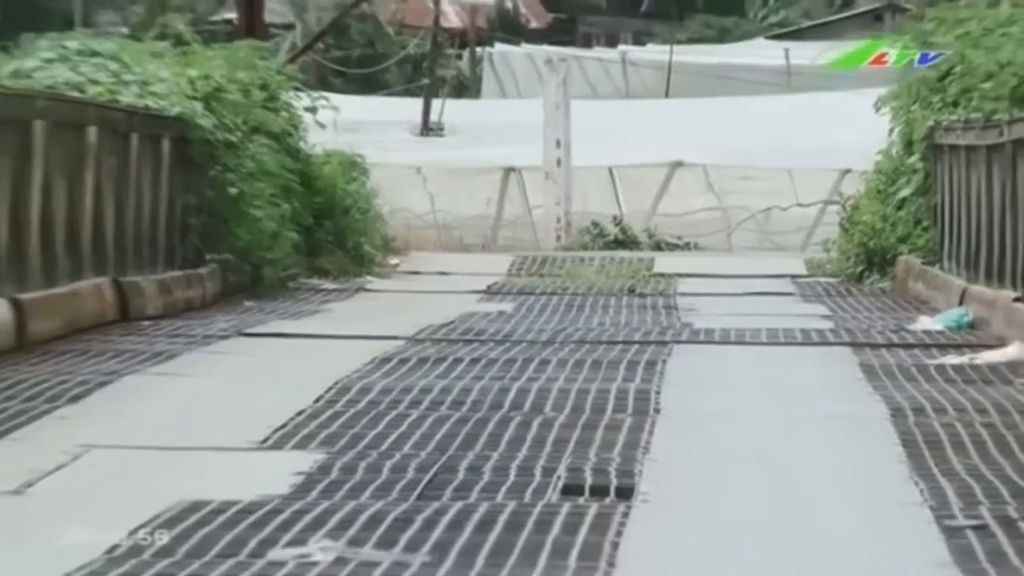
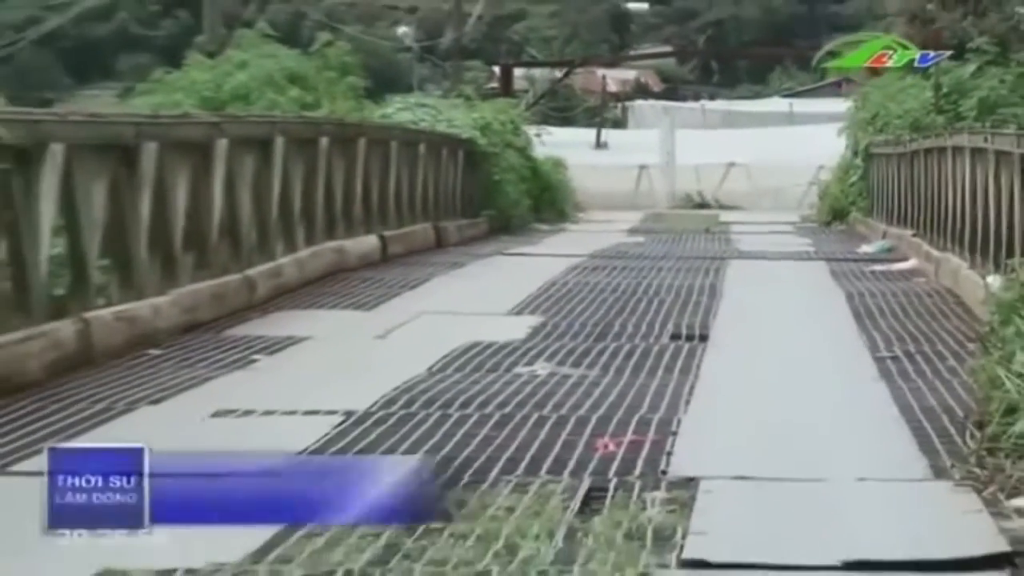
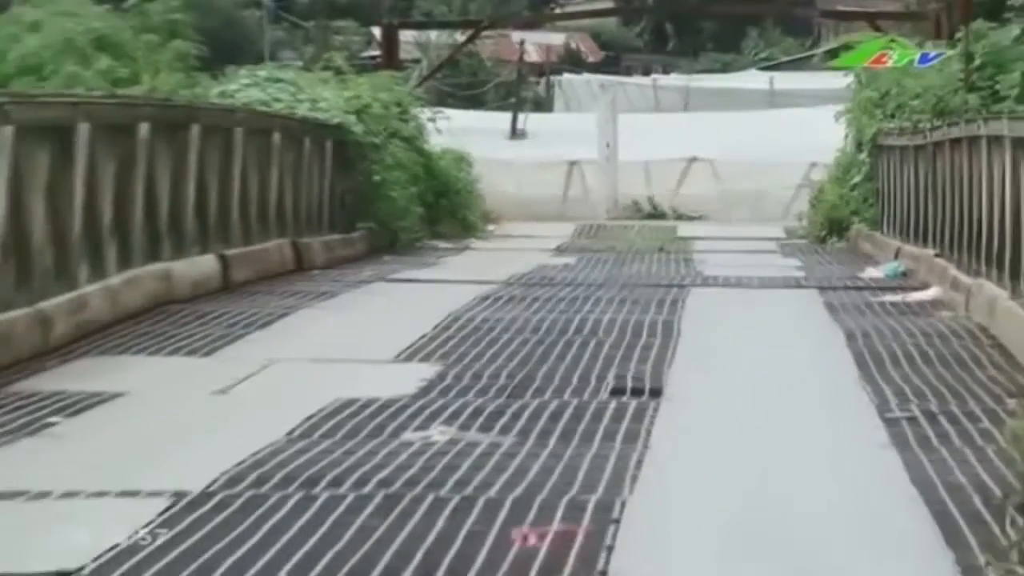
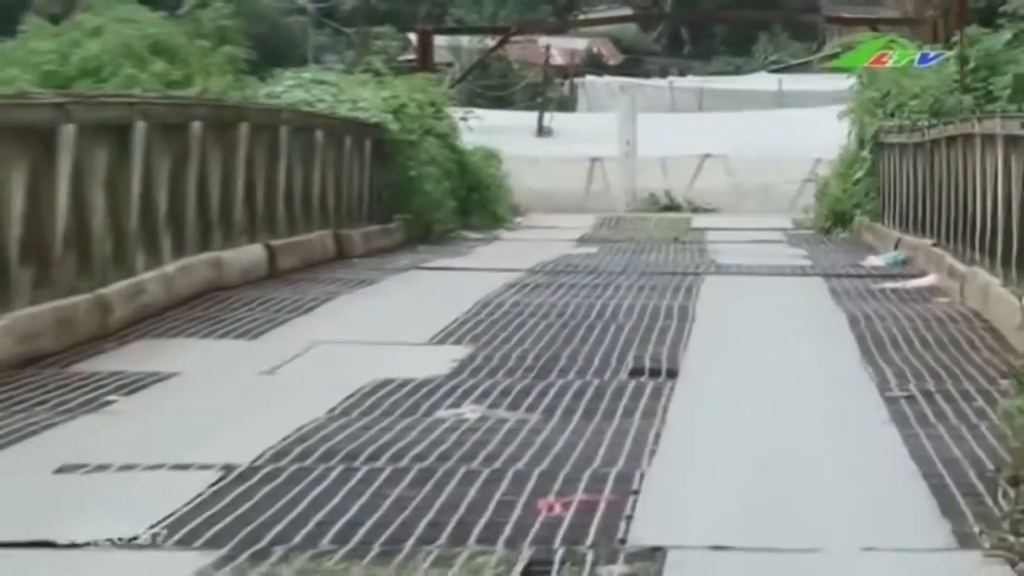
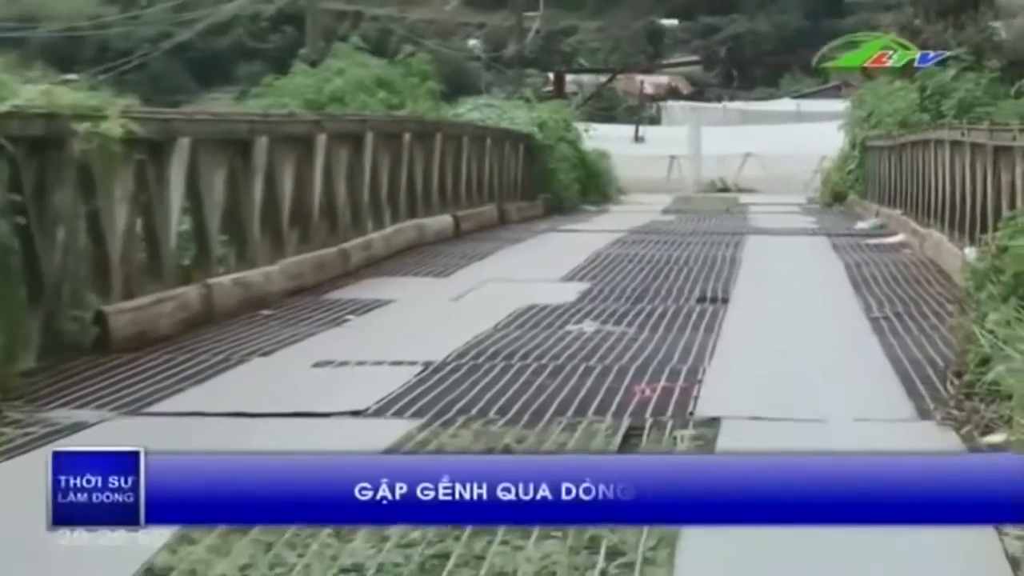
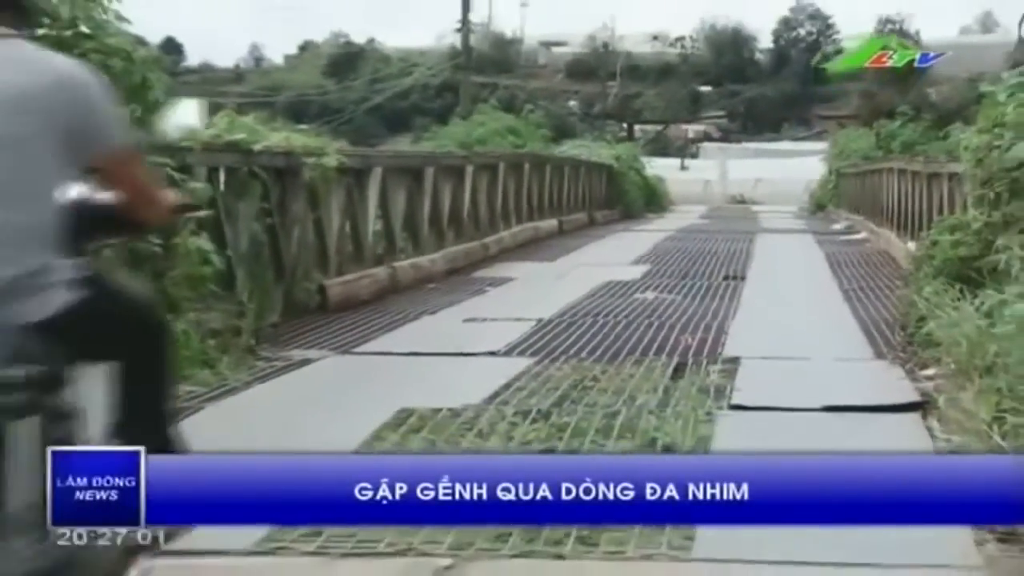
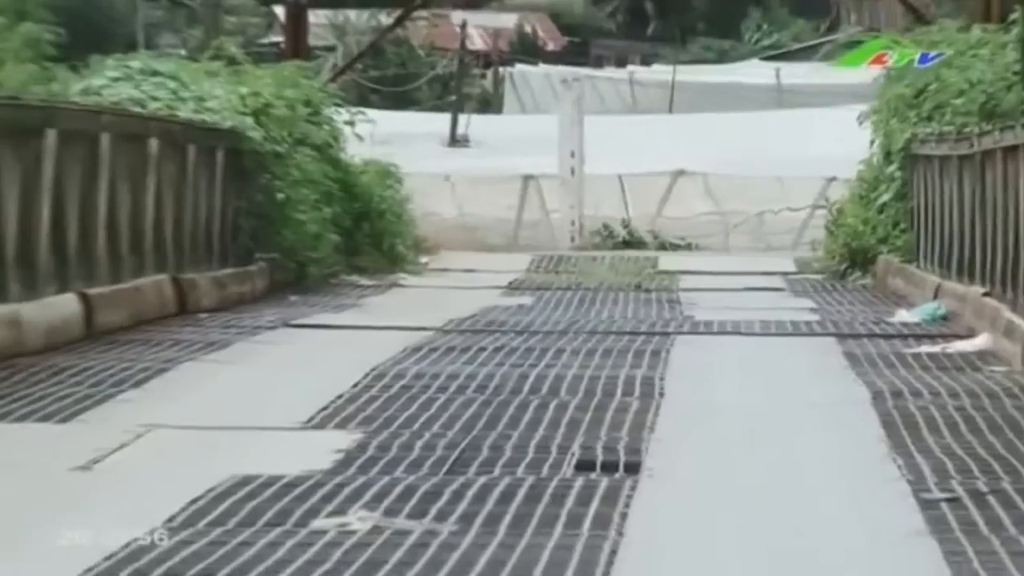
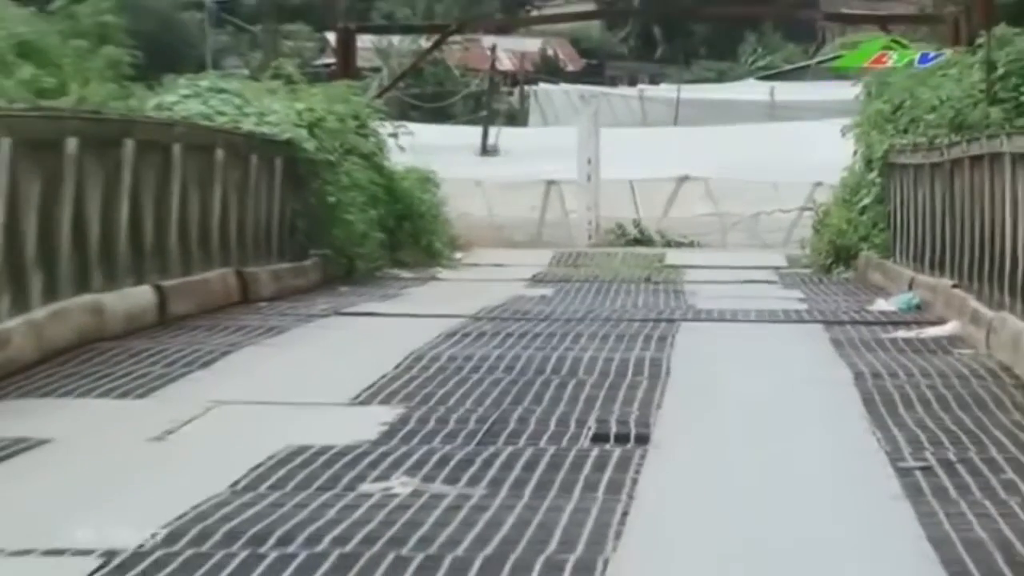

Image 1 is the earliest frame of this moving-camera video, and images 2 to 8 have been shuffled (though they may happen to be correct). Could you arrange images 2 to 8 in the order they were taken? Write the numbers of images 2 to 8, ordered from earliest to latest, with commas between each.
7, 8, 3, 4, 2, 5, 6
